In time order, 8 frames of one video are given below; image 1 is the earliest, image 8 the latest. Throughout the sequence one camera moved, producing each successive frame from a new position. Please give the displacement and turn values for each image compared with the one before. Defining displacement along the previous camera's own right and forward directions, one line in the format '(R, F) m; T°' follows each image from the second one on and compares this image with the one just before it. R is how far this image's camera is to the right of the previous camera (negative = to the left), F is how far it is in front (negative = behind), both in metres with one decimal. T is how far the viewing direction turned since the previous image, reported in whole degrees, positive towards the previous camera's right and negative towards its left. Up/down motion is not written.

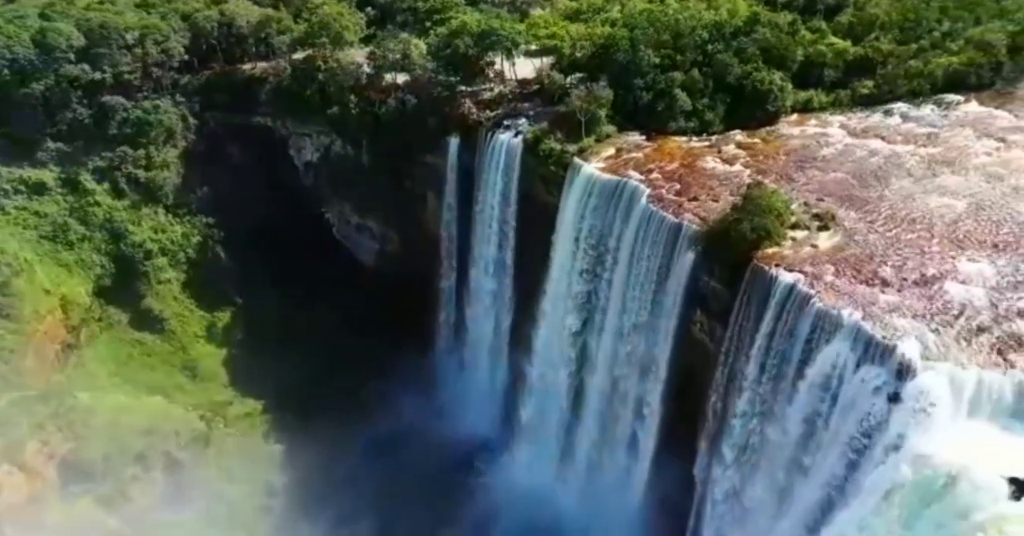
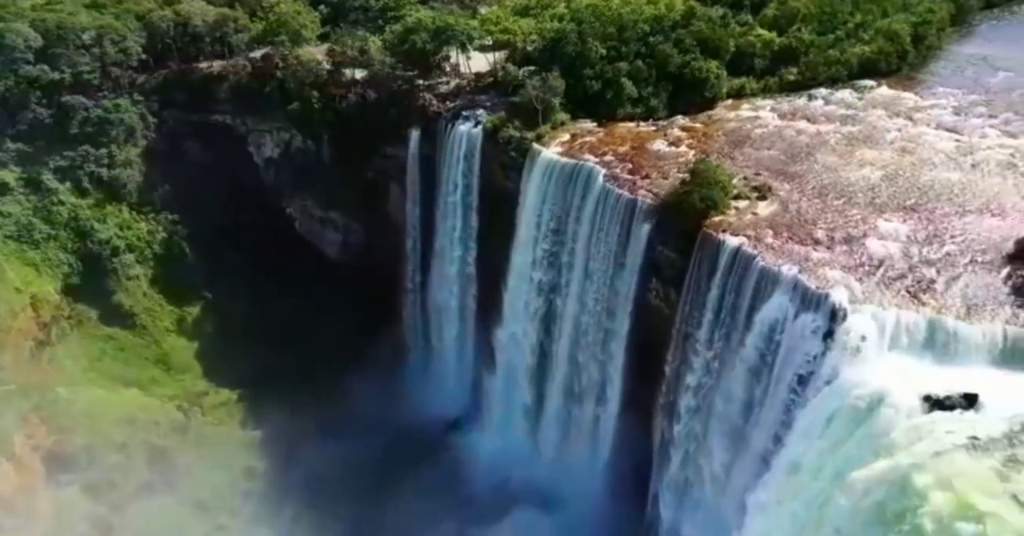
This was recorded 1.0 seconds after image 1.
(-1.0, -1.8) m; +5°
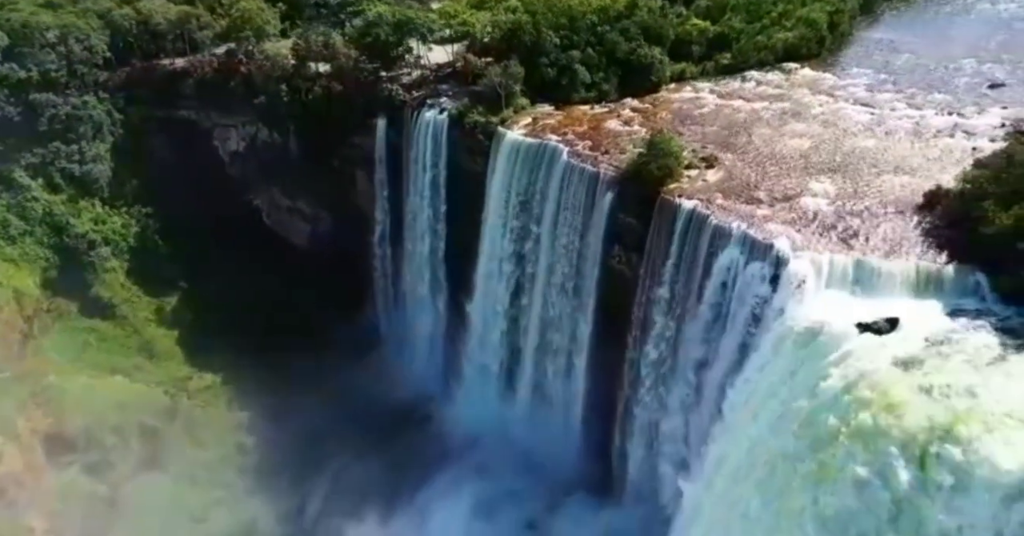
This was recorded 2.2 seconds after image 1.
(-1.4, -2.2) m; +5°
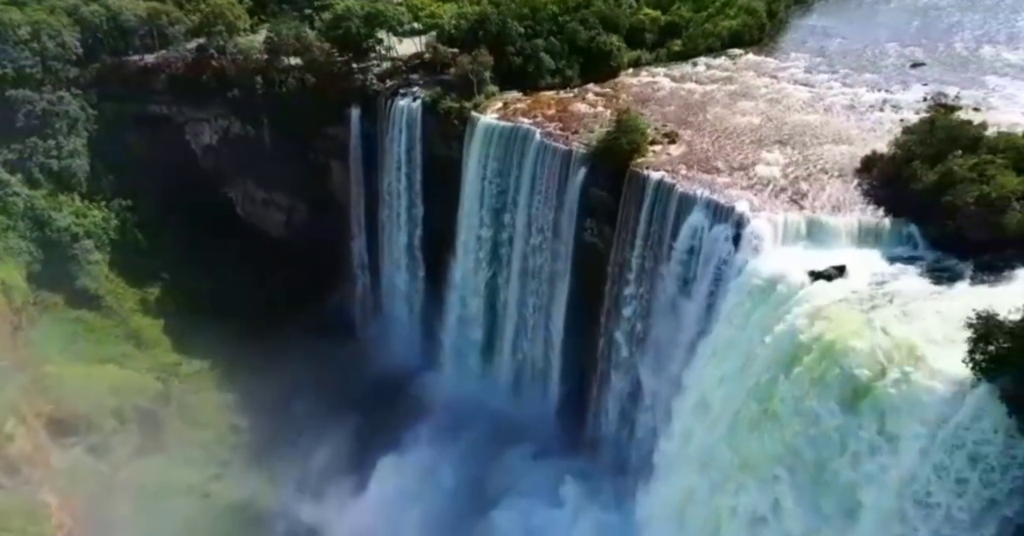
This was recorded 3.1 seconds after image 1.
(-1.3, -1.9) m; +4°
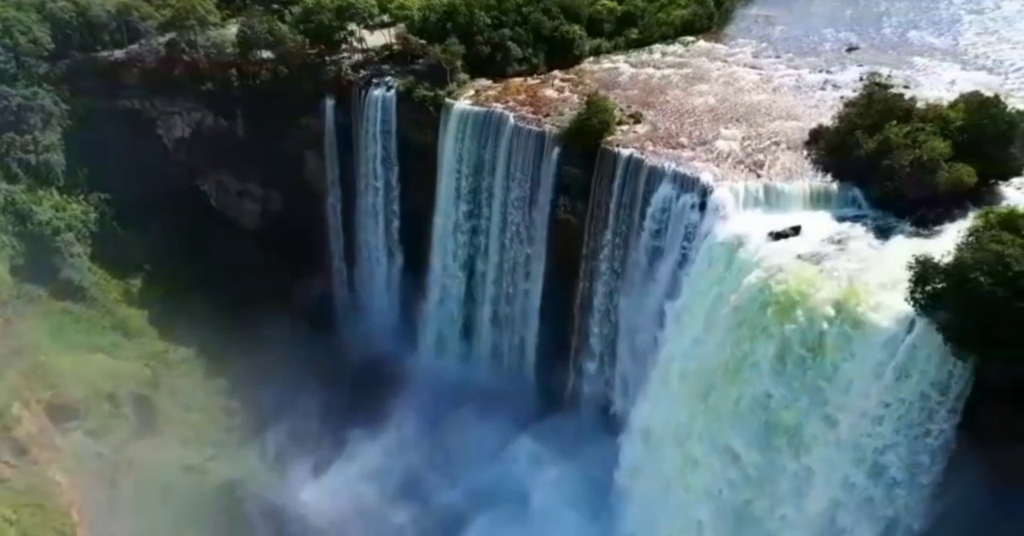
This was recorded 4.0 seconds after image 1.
(-1.3, -1.8) m; +4°
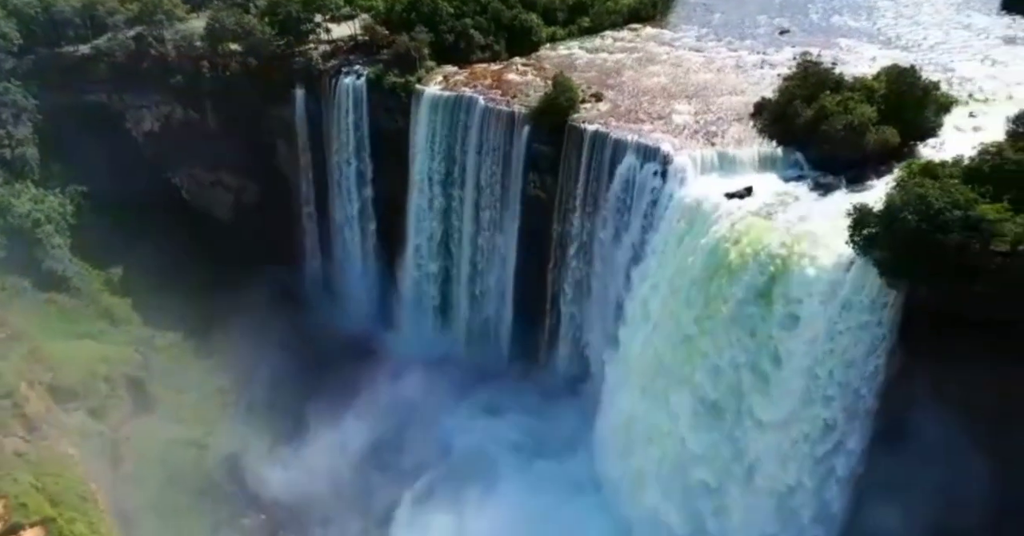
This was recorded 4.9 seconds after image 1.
(-1.6, -2.2) m; +5°
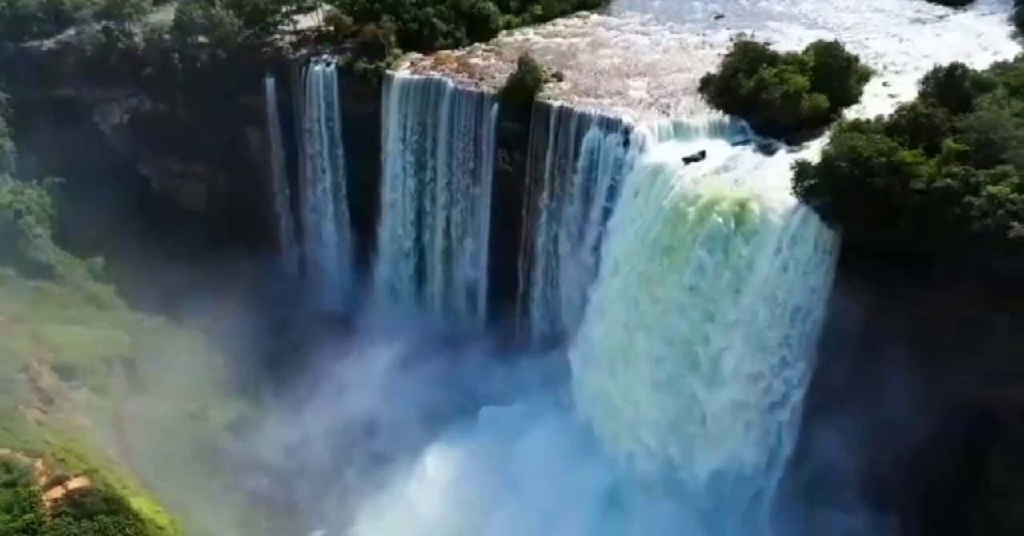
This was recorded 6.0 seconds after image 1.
(-1.9, -2.5) m; +5°
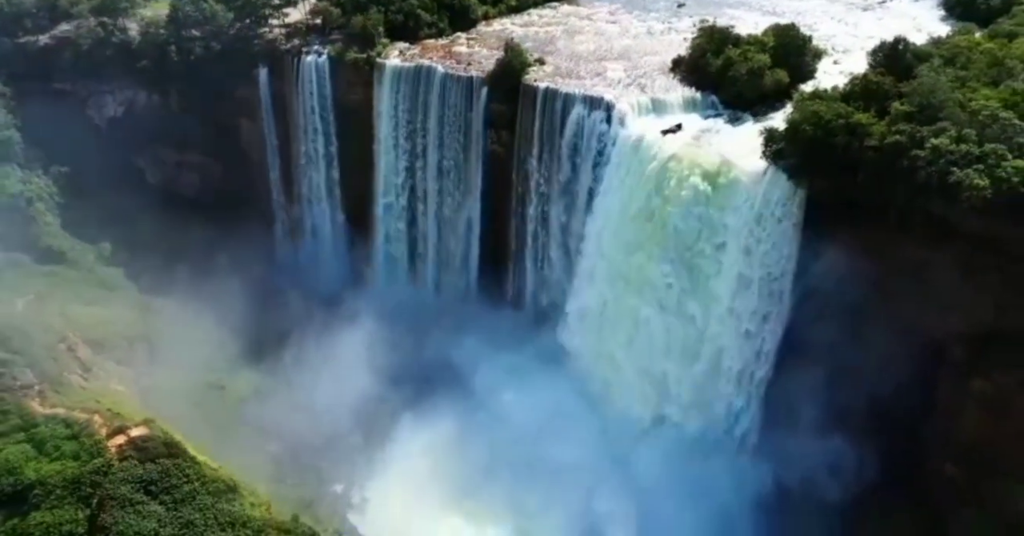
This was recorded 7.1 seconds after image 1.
(-2.0, -2.7) m; +4°
